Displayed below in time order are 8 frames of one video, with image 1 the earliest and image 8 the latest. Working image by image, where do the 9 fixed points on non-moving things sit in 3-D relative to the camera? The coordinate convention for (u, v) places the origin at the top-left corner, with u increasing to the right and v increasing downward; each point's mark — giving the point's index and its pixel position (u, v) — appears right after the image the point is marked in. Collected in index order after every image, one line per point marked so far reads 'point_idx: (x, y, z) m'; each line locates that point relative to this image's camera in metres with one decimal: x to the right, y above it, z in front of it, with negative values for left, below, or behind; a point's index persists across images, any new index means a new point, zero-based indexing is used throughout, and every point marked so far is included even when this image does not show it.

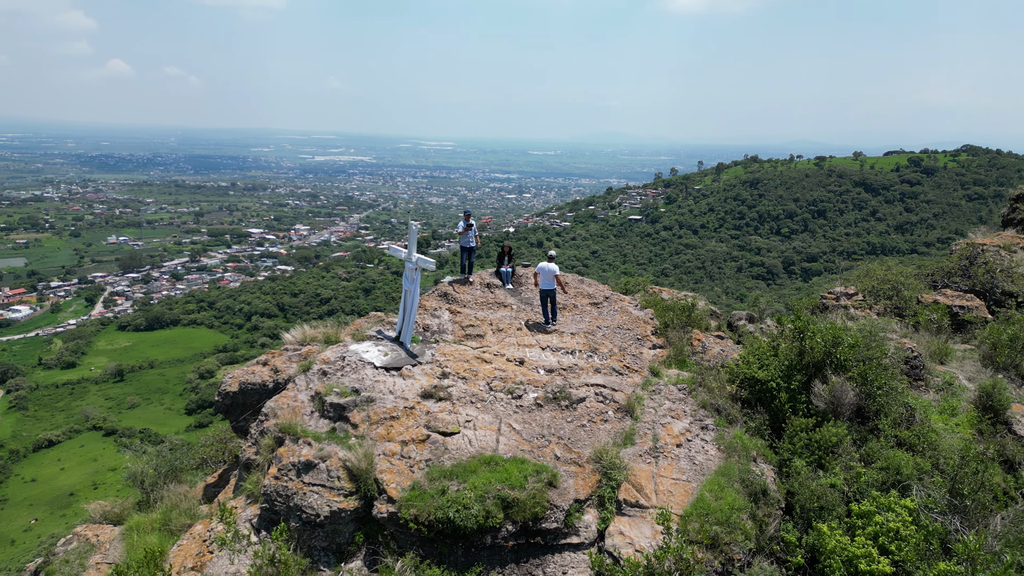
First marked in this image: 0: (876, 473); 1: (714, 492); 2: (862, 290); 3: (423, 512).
0: (+2.7, -1.3, +5.5) m
1: (+1.4, -1.4, +5.3) m
2: (+4.4, 0.0, +9.7) m
3: (-0.5, -1.4, +4.9) m
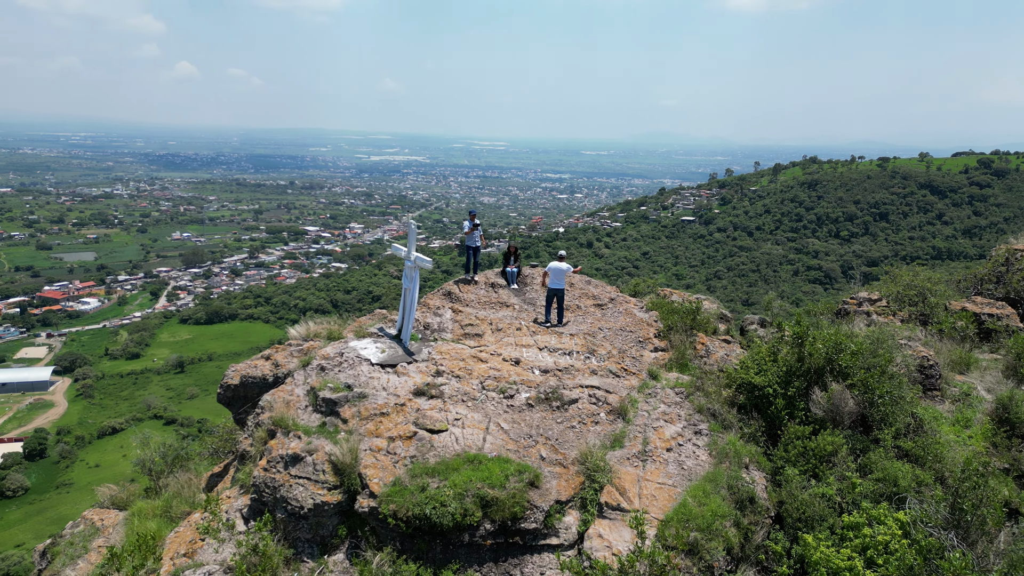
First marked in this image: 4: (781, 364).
0: (+2.6, -1.4, +5.4) m
1: (+1.3, -1.5, +5.2) m
2: (+4.6, -0.1, +9.4) m
3: (-0.7, -1.4, +4.9) m
4: (+2.2, -0.6, +6.3) m
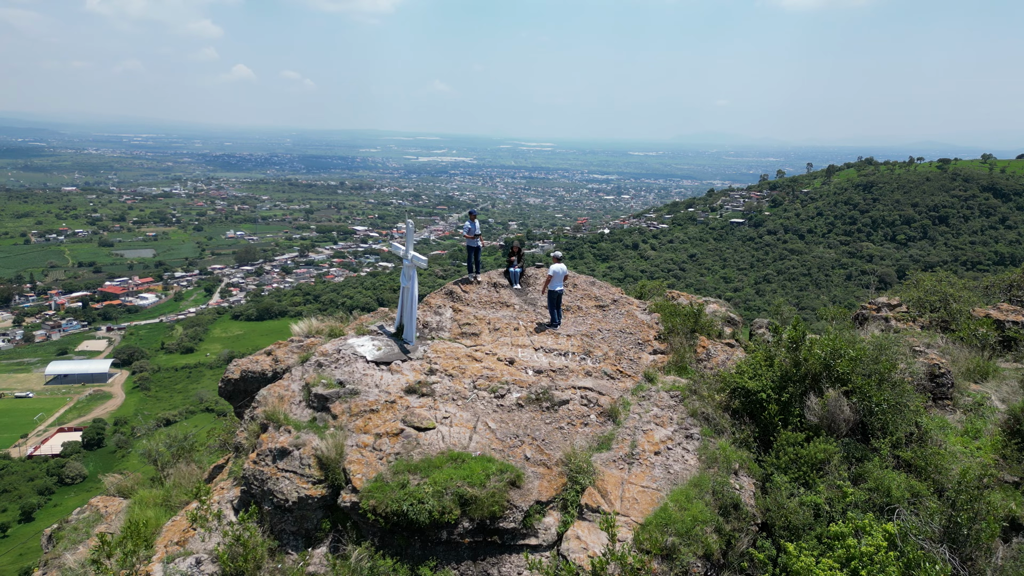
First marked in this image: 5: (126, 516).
0: (+2.4, -1.4, +5.2) m
1: (+1.1, -1.5, +5.2) m
2: (+4.7, -0.2, +9.2) m
3: (-0.9, -1.4, +5.0) m
4: (+2.1, -0.7, +6.2) m
5: (-3.1, -1.8, +6.0) m
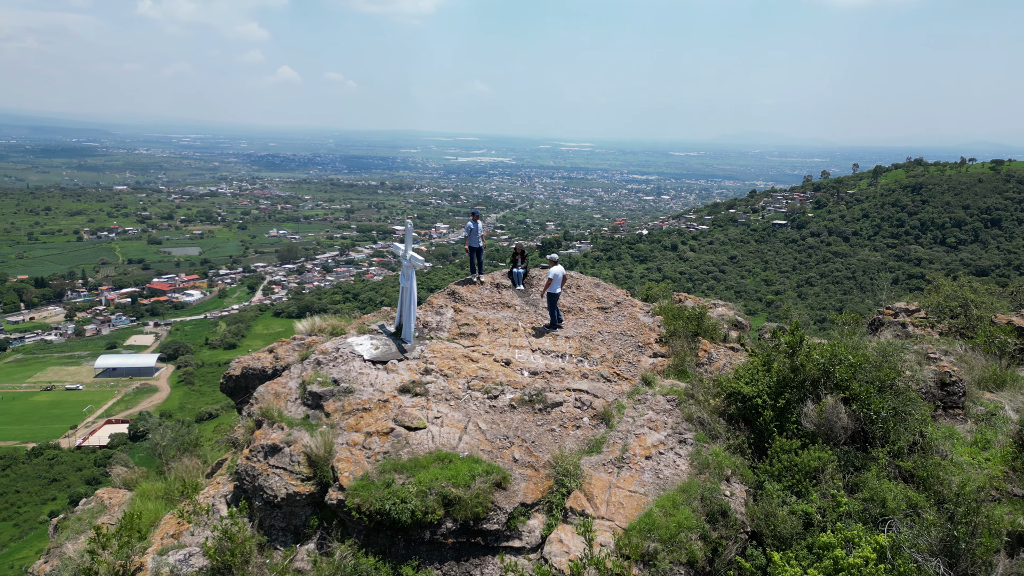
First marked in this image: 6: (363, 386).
0: (+2.3, -1.4, +5.1) m
1: (+1.0, -1.5, +5.1) m
2: (+4.9, -0.2, +8.9) m
3: (-1.0, -1.4, +5.0) m
4: (+2.1, -0.7, +6.1) m
5: (-3.1, -1.8, +6.1) m
6: (-1.2, -0.8, +6.1) m
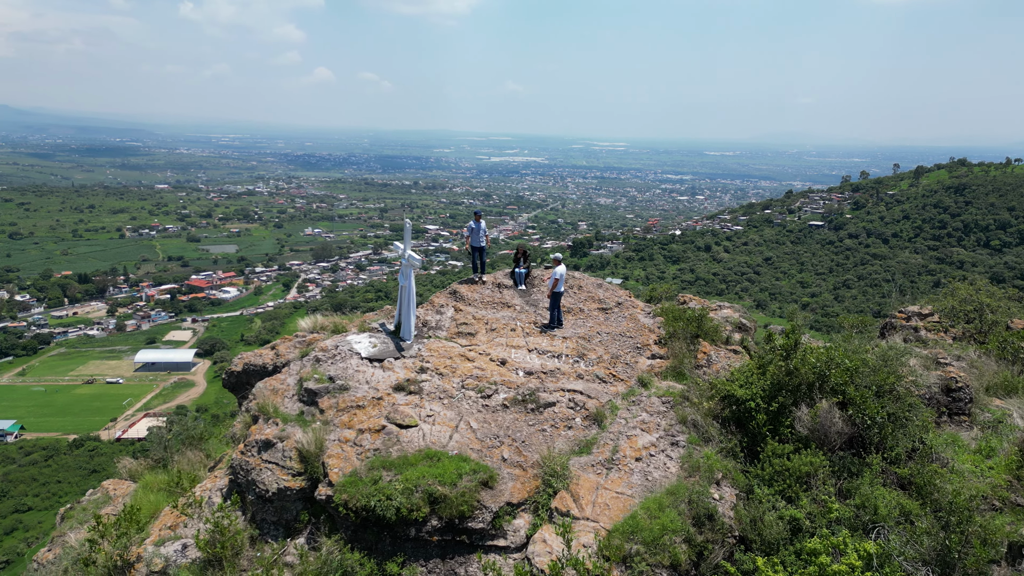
0: (+2.2, -1.5, +5.0) m
1: (+0.9, -1.5, +5.1) m
2: (+4.9, -0.3, +8.7) m
3: (-1.1, -1.4, +5.1) m
4: (+2.0, -0.7, +6.0) m
5: (-3.2, -1.8, +6.3) m
6: (-1.3, -0.8, +6.2) m
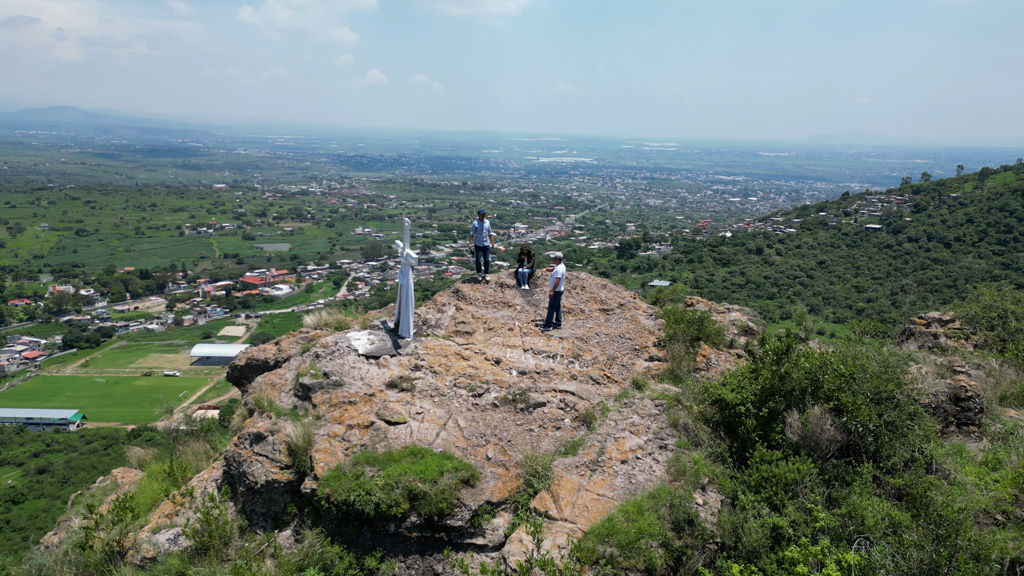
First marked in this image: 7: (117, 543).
0: (+2.1, -1.5, +4.9) m
1: (+0.8, -1.5, +5.0) m
2: (+5.0, -0.3, +8.4) m
3: (-1.2, -1.4, +5.1) m
4: (+2.0, -0.7, +5.8) m
5: (-3.2, -1.7, +6.5) m
6: (-1.3, -0.8, +6.3) m
7: (-2.9, -1.9, +5.6) m
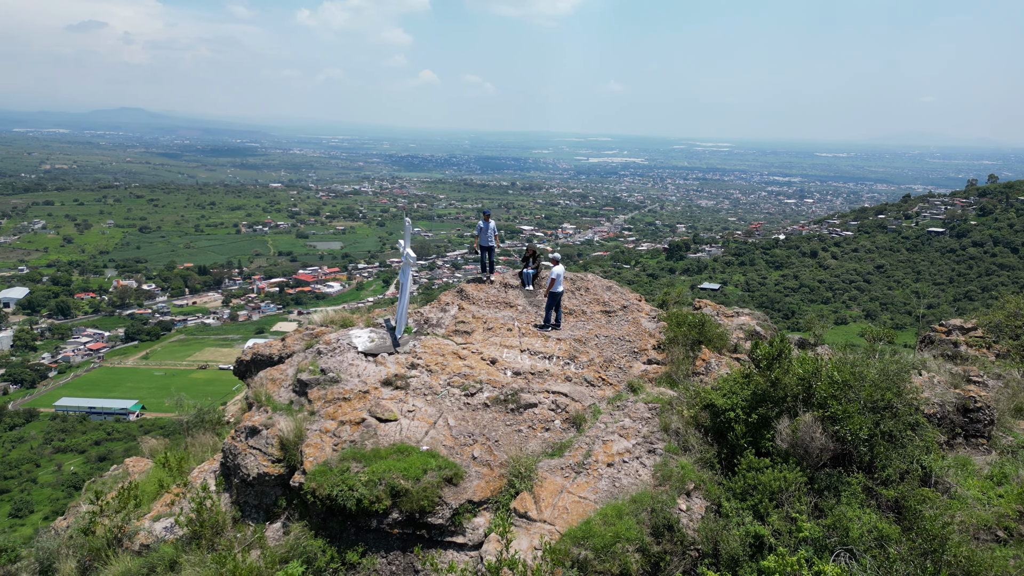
0: (+1.9, -1.5, +4.7) m
1: (+0.6, -1.5, +5.0) m
2: (+5.1, -0.4, +8.0) m
3: (-1.4, -1.4, +5.2) m
4: (+1.9, -0.8, +5.7) m
5: (-3.3, -1.7, +6.7) m
6: (-1.4, -0.7, +6.4) m
7: (-3.0, -1.8, +5.8) m
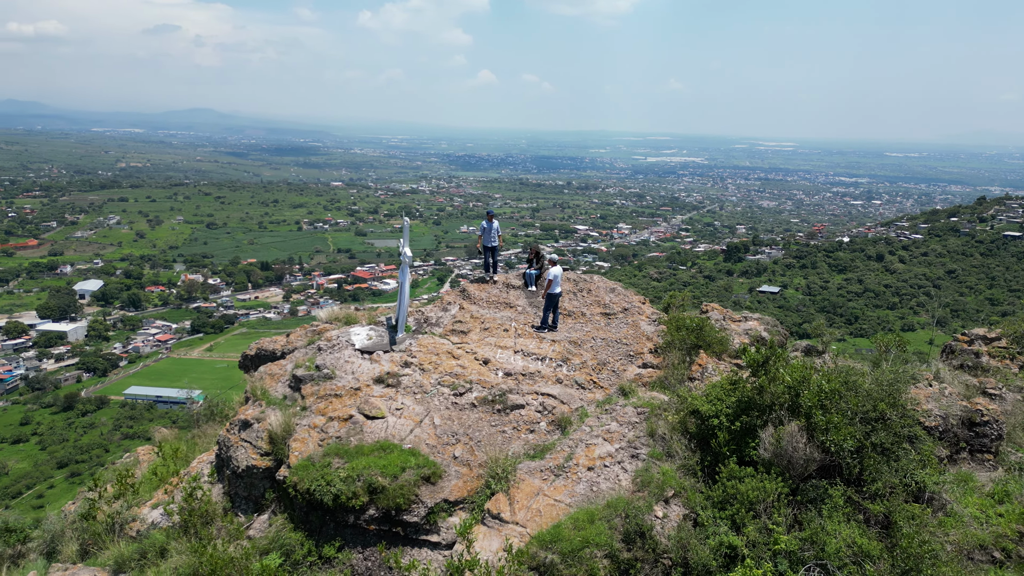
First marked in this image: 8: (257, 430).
0: (+1.7, -1.5, +4.6) m
1: (+0.4, -1.5, +4.9) m
2: (+5.1, -0.5, +7.6) m
3: (-1.5, -1.4, +5.3) m
4: (+1.7, -0.8, +5.6) m
5: (-3.3, -1.6, +6.9) m
6: (-1.4, -0.7, +6.5) m
7: (-3.1, -1.8, +6.0) m
8: (-2.0, -1.1, +6.0) m
